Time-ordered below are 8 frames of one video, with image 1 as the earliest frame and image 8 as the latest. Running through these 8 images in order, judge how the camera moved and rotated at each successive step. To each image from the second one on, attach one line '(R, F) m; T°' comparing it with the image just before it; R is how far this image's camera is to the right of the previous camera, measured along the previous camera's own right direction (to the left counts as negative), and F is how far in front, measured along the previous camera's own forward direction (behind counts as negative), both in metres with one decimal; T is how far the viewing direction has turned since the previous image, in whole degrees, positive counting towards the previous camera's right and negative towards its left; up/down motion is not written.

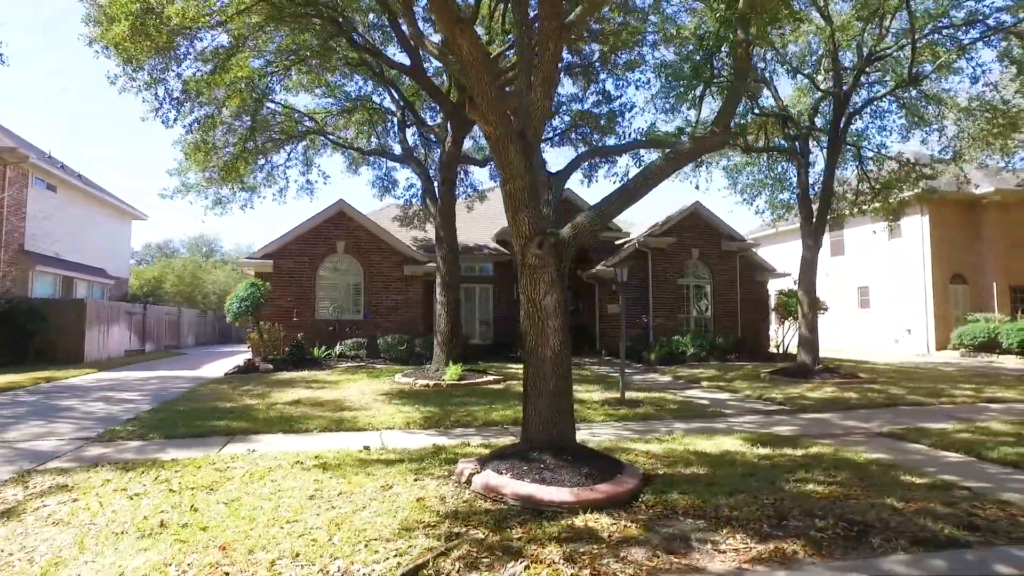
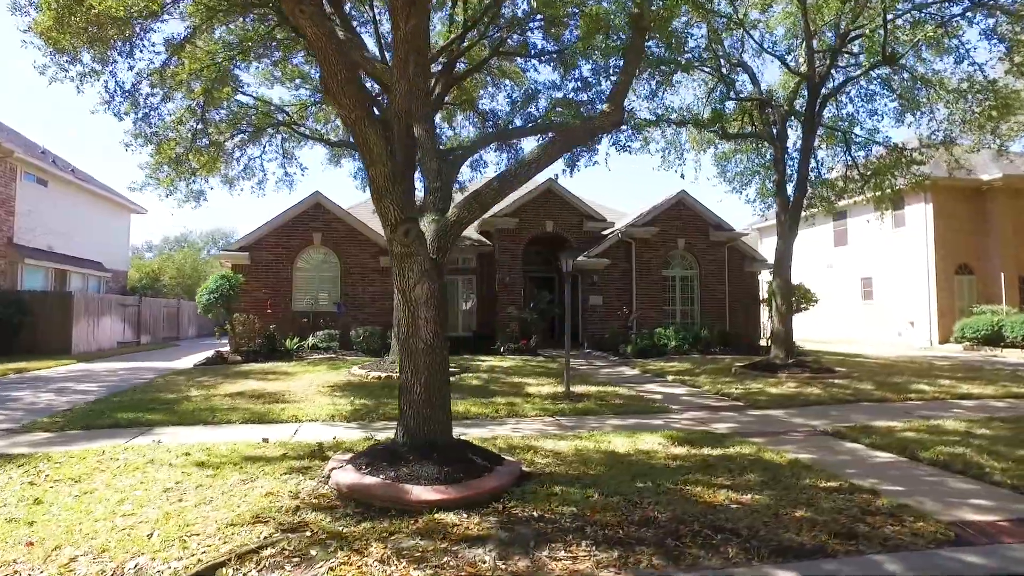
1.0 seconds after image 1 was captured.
(+1.4, +0.2) m; -2°
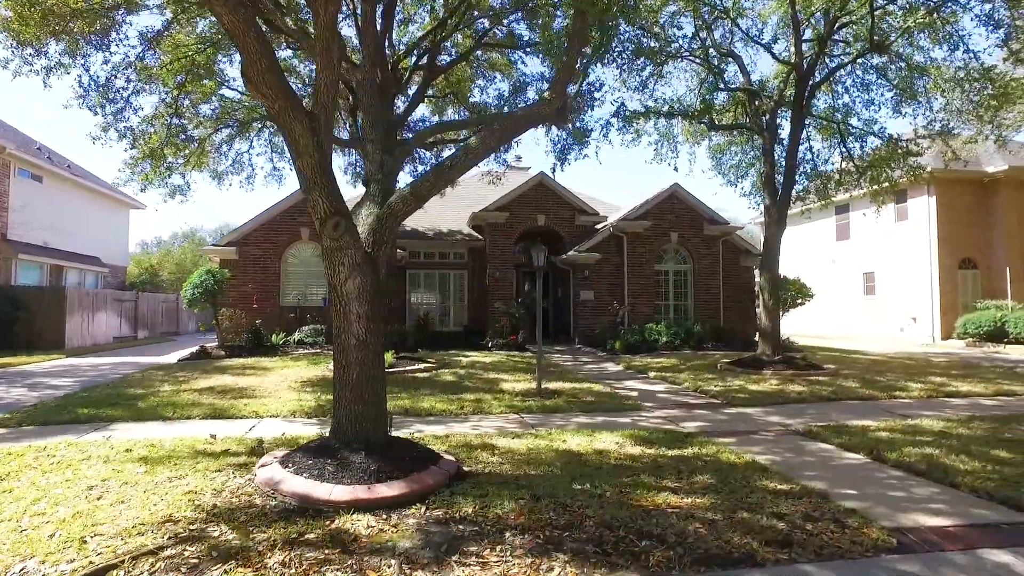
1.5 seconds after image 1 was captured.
(+0.7, +0.2) m; -1°
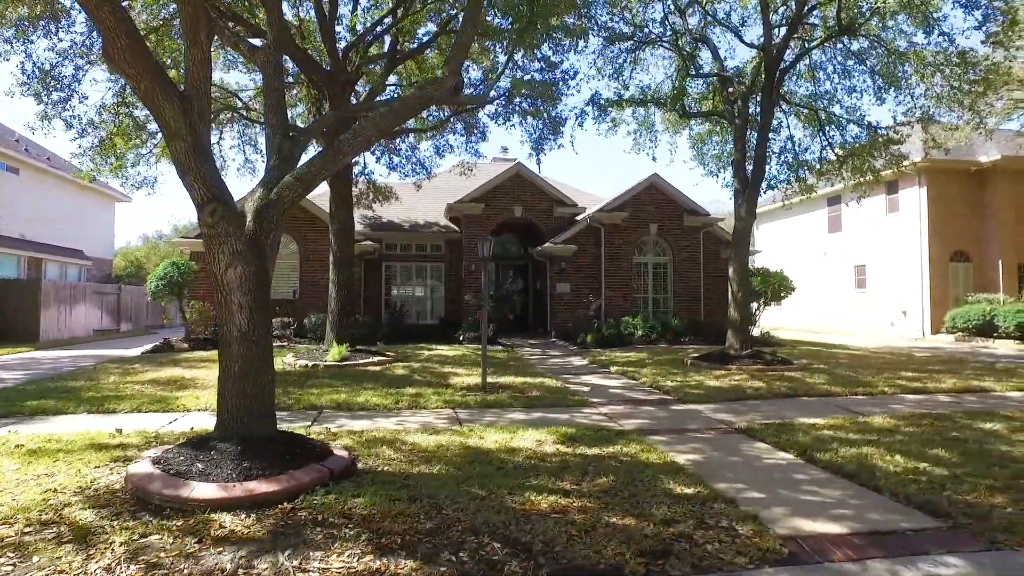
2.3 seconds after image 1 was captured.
(+1.0, +0.3) m; -1°
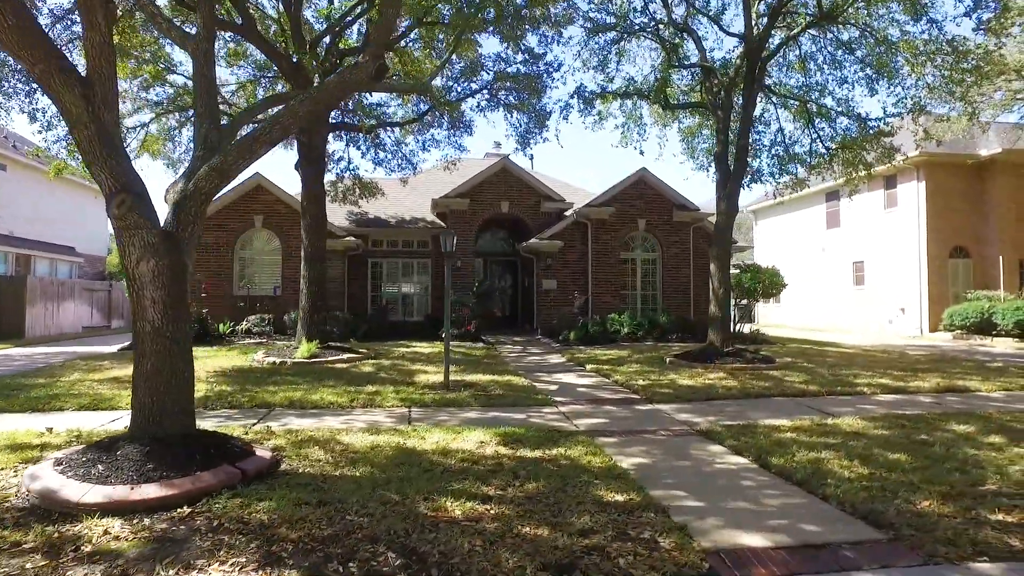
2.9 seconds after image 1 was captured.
(+0.7, +0.3) m; -1°
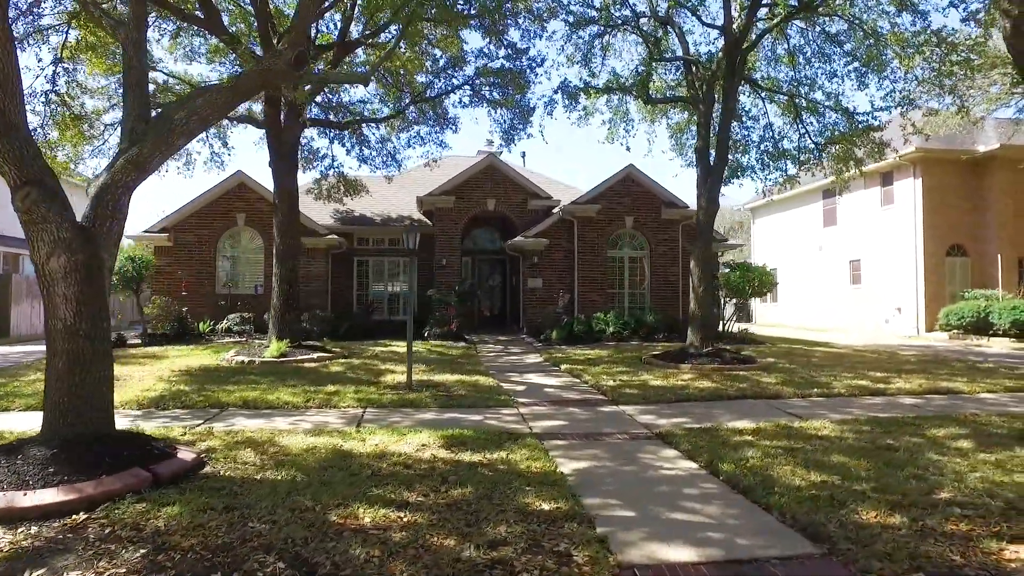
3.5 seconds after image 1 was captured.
(+0.6, +0.2) m; -1°
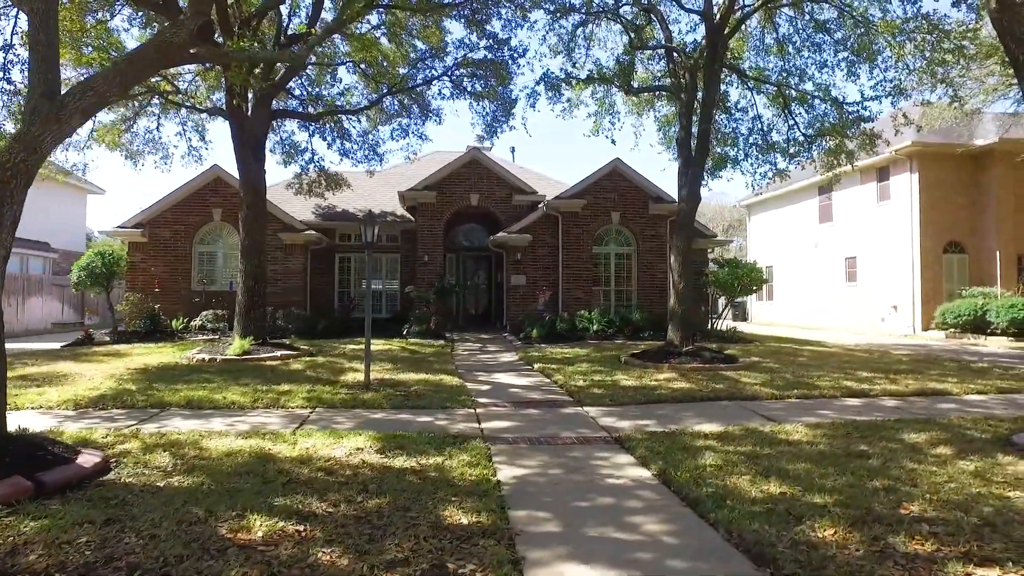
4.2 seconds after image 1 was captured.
(+0.6, +0.4) m; 0°
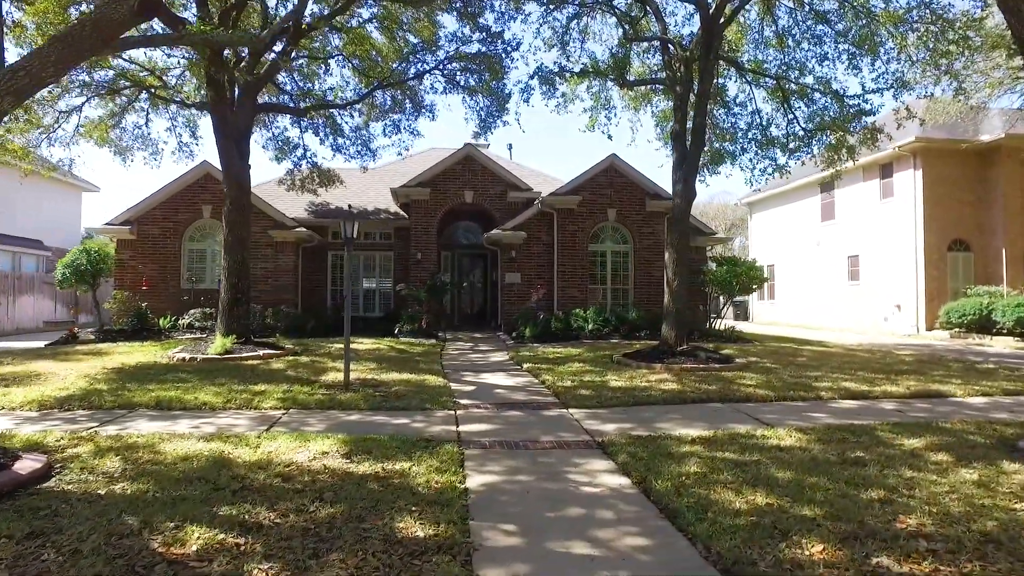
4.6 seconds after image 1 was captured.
(+0.3, +0.3) m; 0°
